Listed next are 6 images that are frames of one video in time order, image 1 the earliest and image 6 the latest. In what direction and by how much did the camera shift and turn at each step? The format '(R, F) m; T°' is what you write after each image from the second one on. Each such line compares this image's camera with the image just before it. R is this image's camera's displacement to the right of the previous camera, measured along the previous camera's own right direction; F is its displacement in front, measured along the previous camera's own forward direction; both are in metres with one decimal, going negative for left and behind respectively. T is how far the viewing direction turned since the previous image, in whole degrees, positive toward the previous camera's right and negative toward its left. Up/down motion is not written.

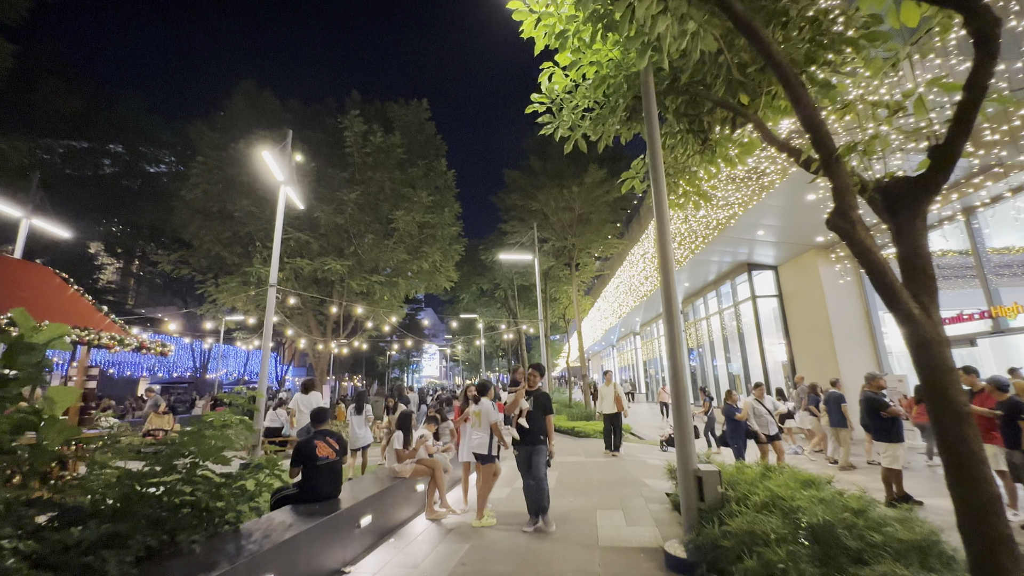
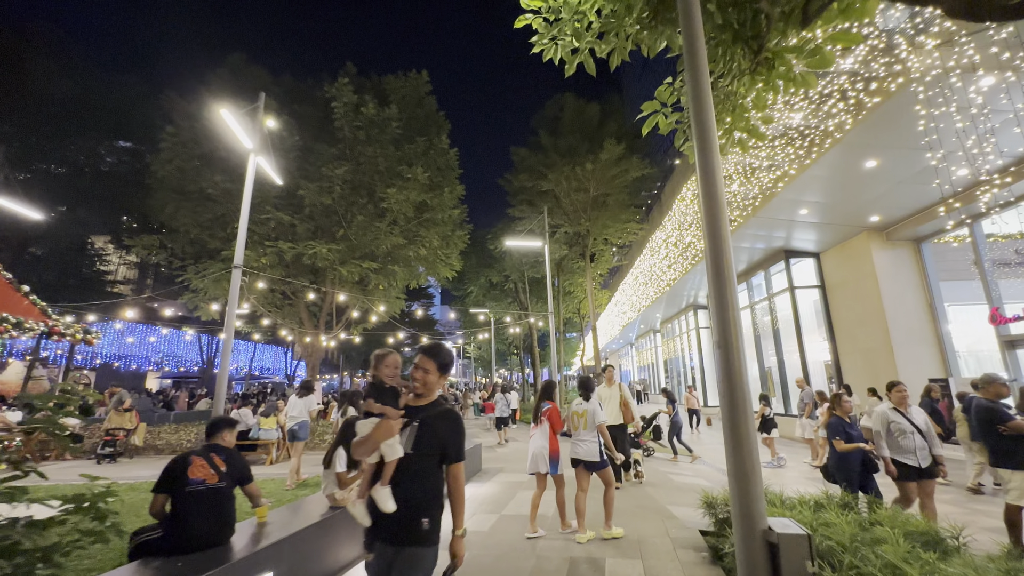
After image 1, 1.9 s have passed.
(+0.4, +1.5) m; -2°
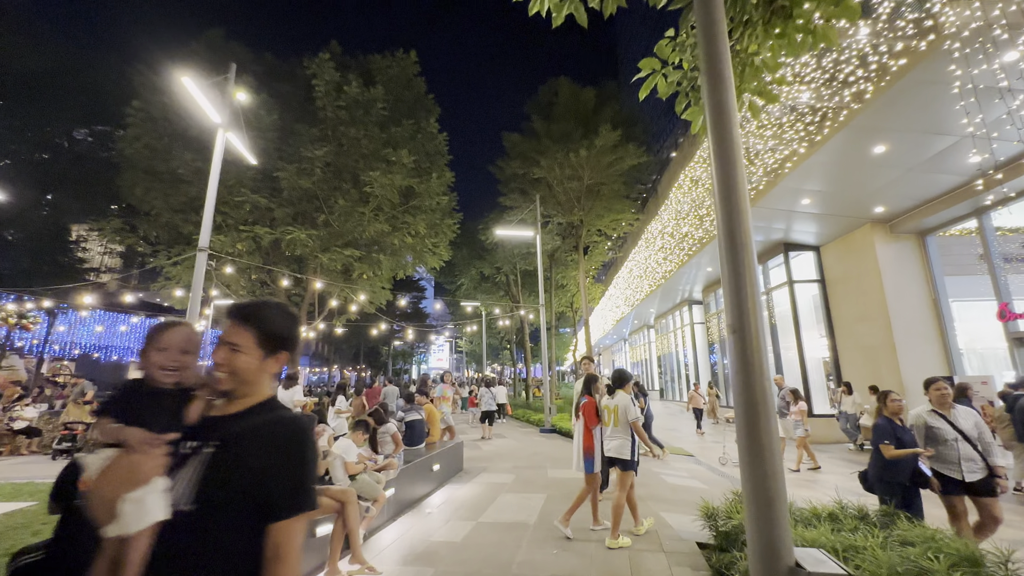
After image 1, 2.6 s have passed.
(+0.2, +0.6) m; +1°
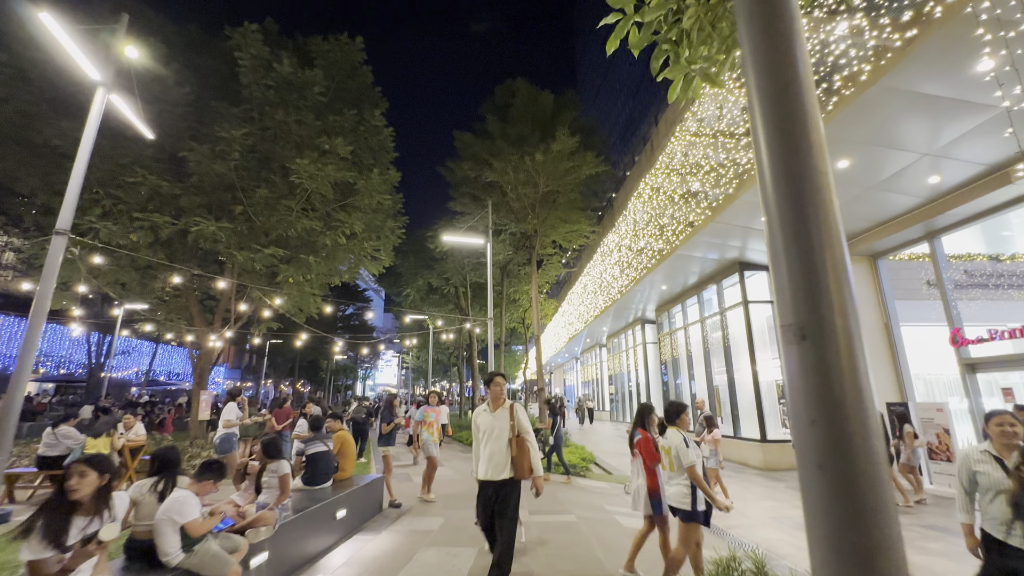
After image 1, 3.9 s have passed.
(+0.2, +1.1) m; +6°
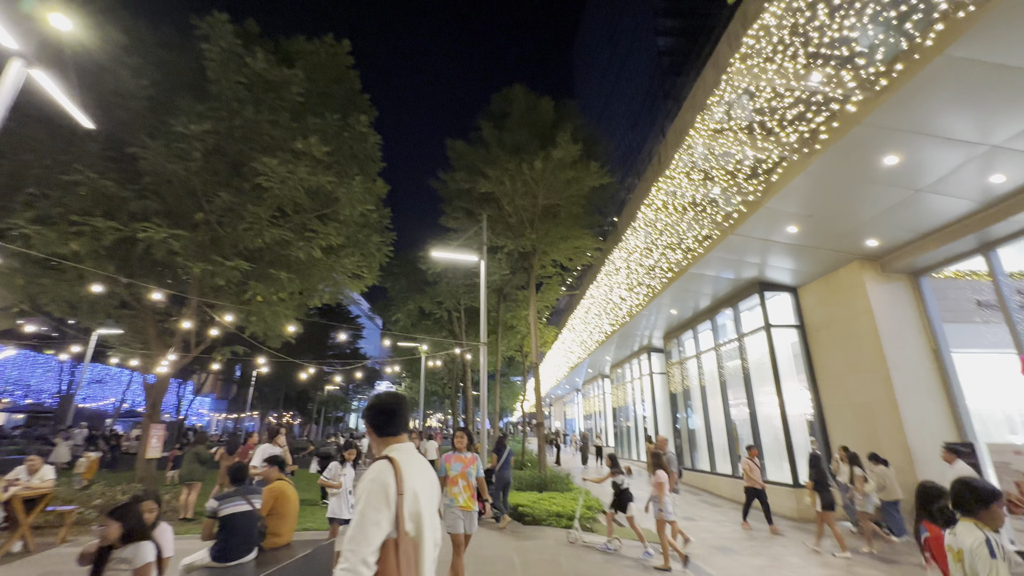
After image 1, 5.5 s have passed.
(+0.1, +1.3) m; 0°
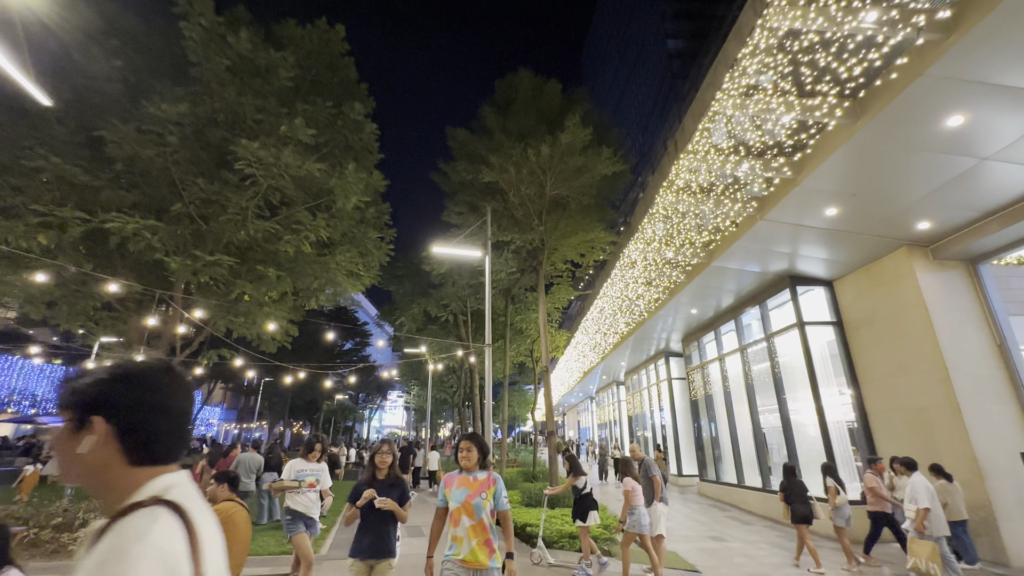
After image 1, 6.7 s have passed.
(+0.1, +0.9) m; -1°
